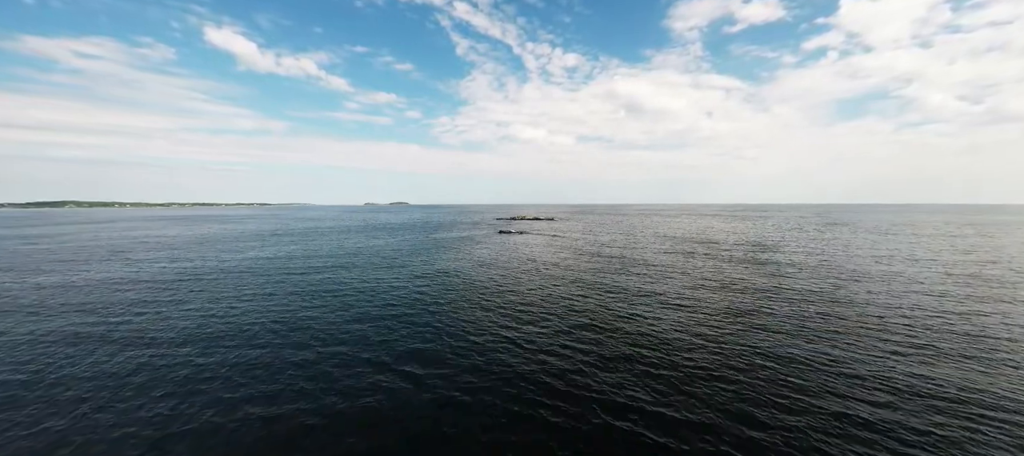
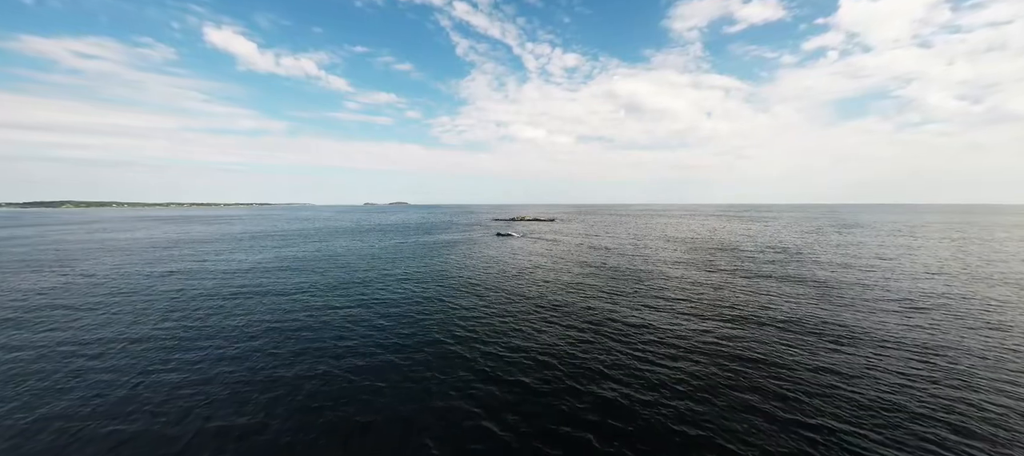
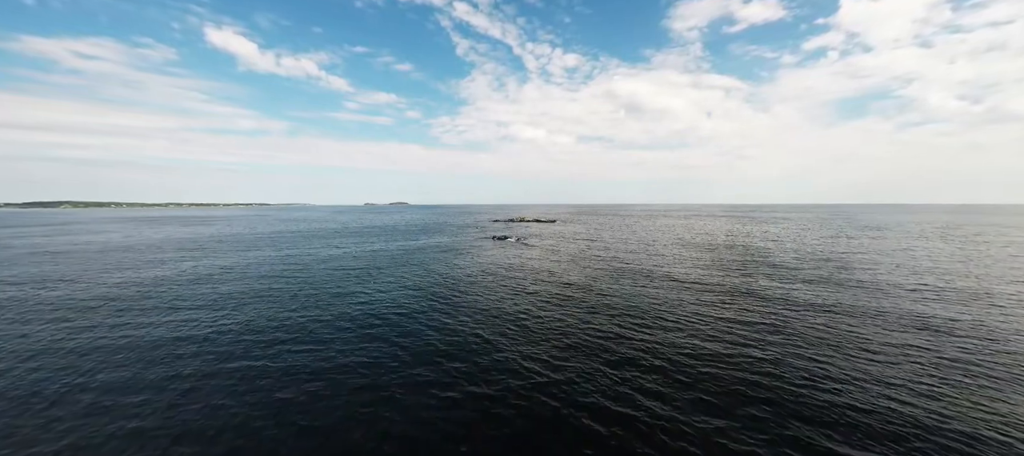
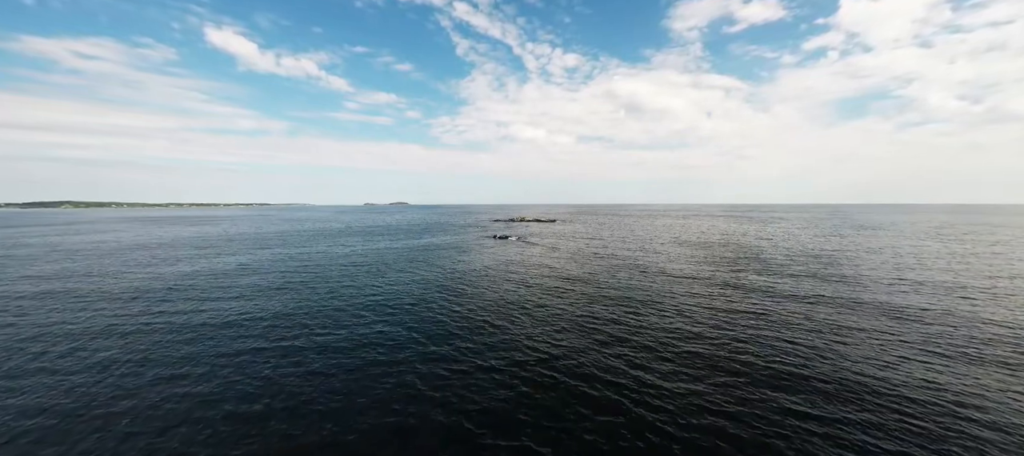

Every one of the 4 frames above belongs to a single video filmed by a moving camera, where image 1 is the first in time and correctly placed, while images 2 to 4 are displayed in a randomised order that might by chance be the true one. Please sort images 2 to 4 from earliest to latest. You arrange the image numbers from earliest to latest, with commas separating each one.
2, 4, 3
